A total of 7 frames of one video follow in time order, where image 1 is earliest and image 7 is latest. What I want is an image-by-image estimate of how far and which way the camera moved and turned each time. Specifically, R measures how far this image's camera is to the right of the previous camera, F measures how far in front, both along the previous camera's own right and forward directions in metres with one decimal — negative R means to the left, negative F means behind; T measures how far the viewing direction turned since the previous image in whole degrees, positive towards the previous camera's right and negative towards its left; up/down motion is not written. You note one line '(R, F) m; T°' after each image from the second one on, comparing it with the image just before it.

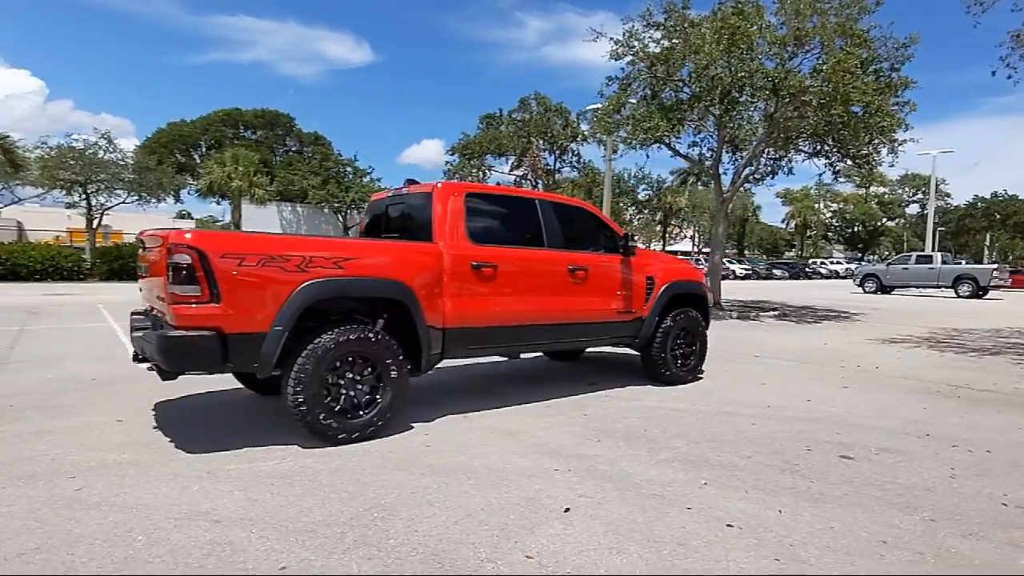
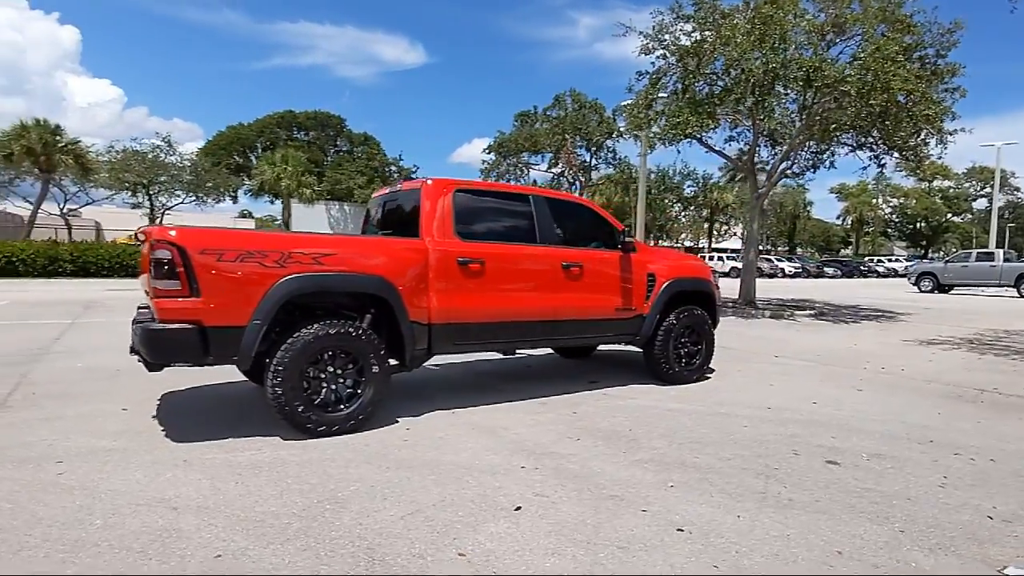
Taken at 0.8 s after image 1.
(+0.6, +0.1) m; -5°
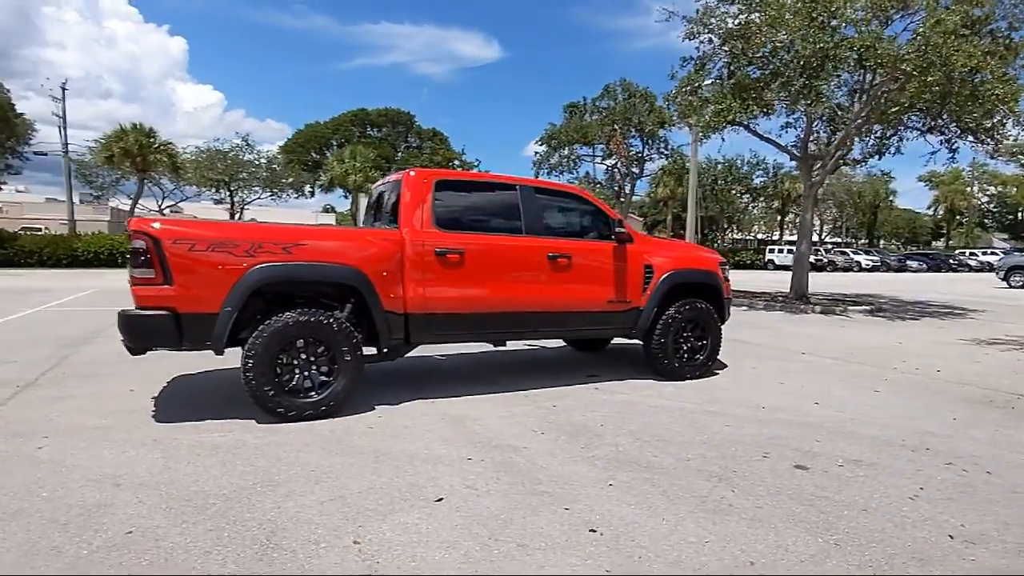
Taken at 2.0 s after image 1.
(+0.9, +0.1) m; -7°
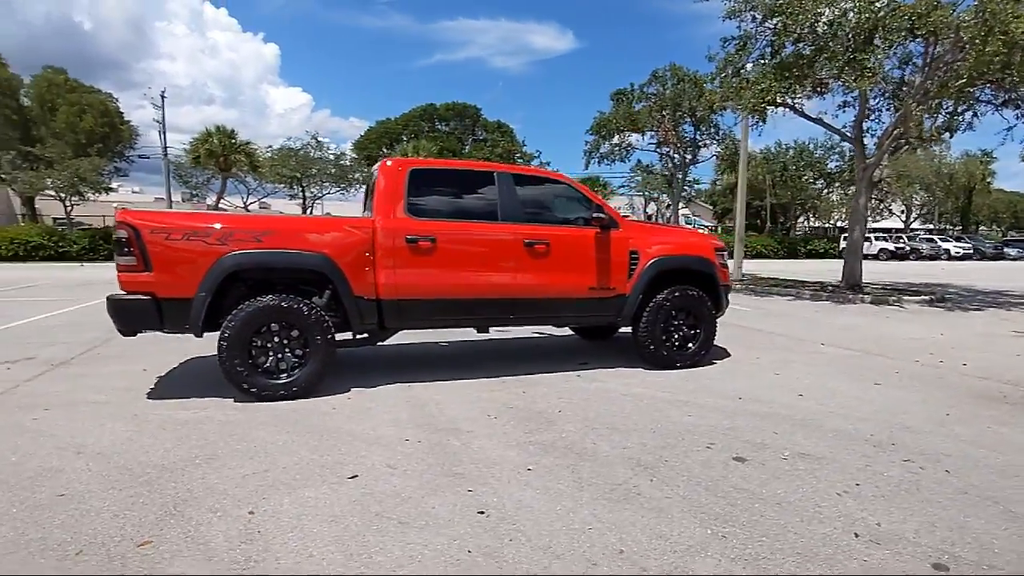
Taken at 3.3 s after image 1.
(+1.0, +0.1) m; -7°
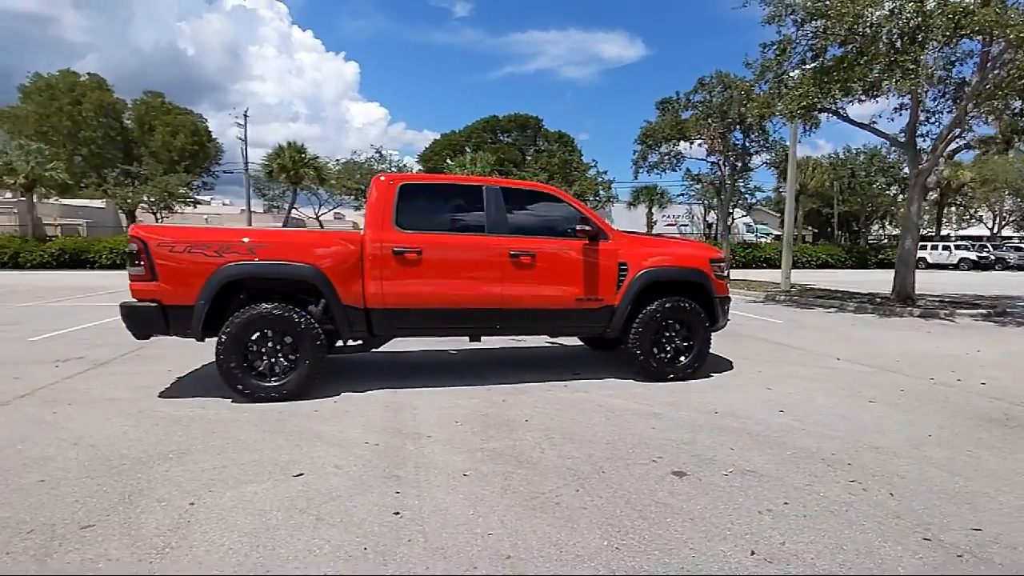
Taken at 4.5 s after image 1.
(+0.9, -0.1) m; -6°
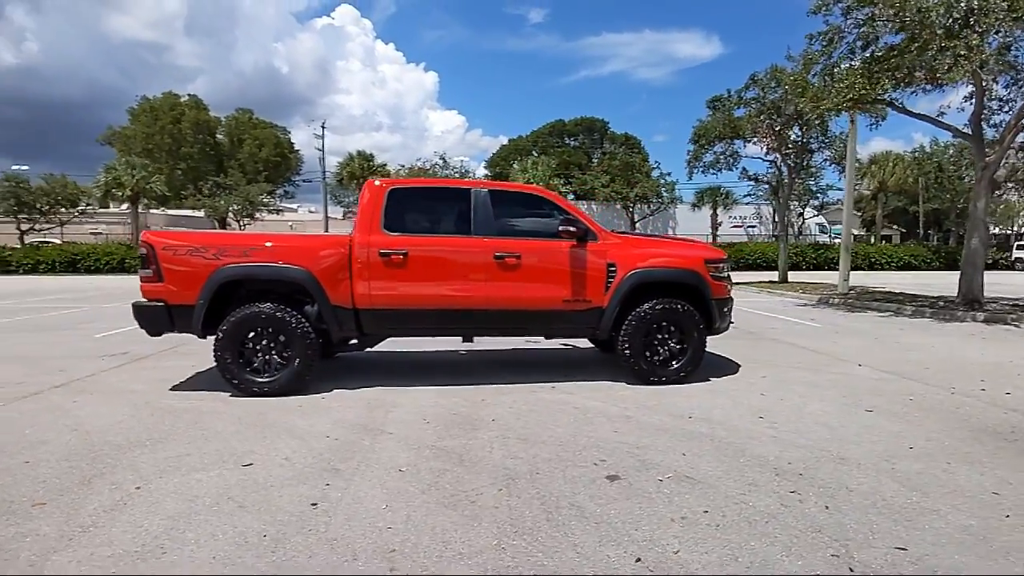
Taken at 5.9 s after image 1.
(+0.9, 0.0) m; -7°
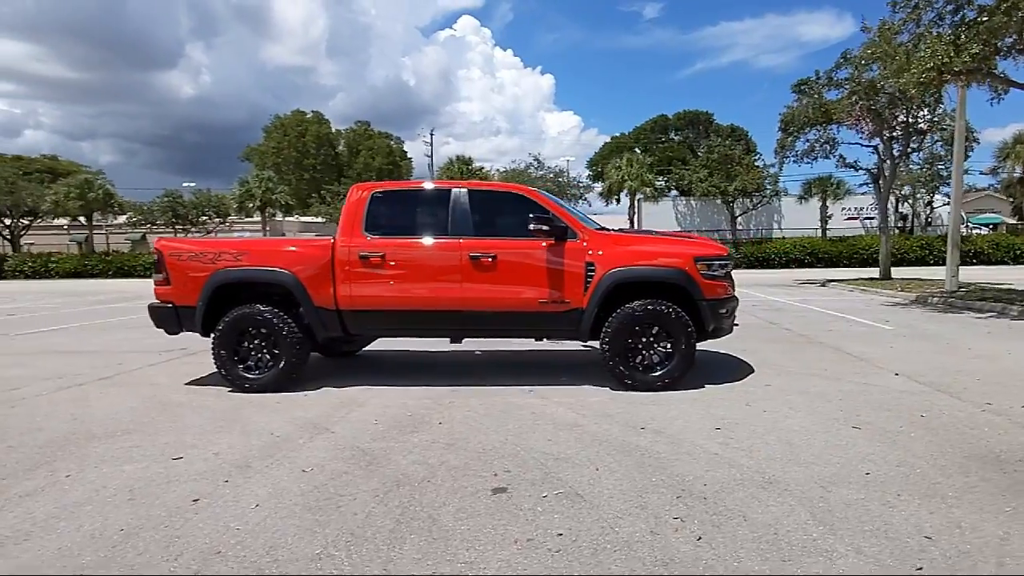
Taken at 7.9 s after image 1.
(+1.4, +0.3) m; -11°
